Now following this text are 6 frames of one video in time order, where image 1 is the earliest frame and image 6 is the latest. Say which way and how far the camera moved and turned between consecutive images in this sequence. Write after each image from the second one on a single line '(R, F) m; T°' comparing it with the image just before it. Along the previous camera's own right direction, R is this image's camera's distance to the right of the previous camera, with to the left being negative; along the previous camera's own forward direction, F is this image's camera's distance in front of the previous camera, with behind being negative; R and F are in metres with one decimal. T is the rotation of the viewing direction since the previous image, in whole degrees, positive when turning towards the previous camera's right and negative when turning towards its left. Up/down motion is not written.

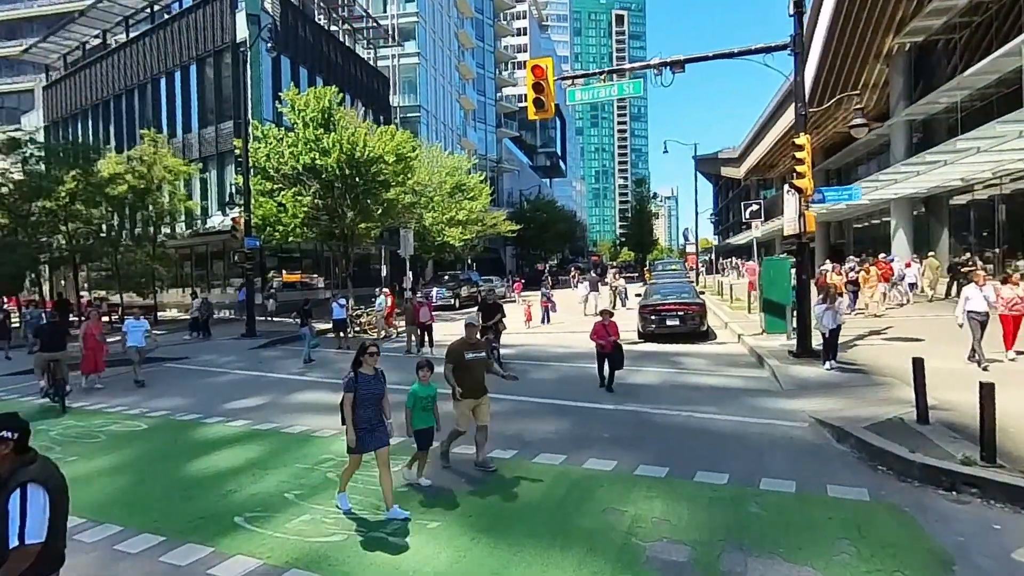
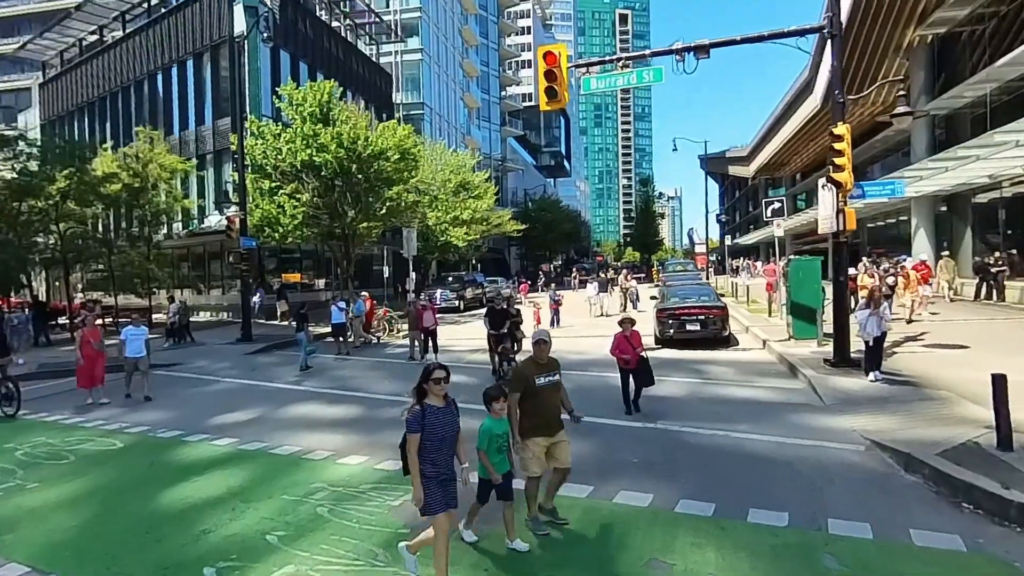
(-0.2, +1.2) m; 0°
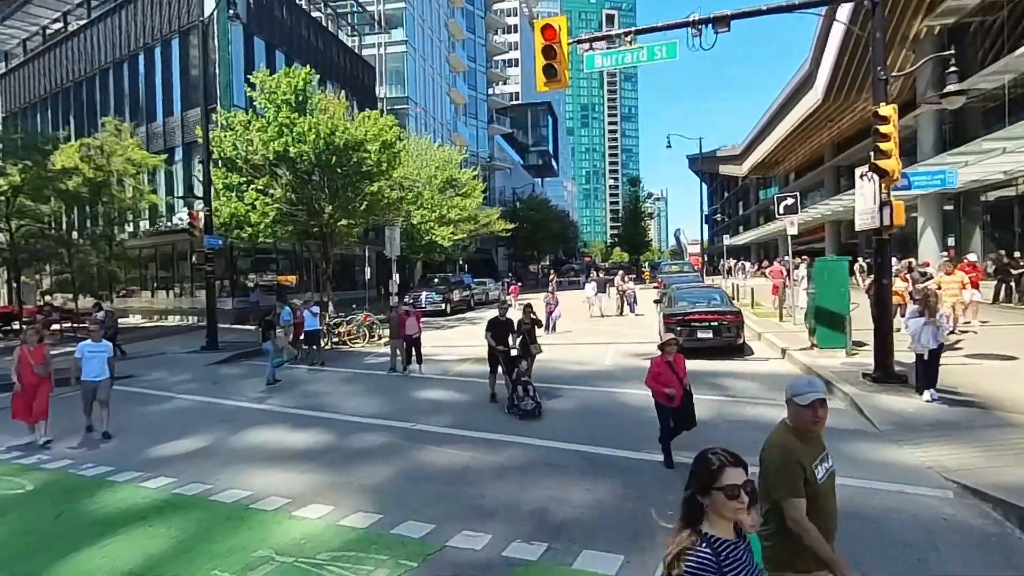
(-0.2, +1.9) m; +1°
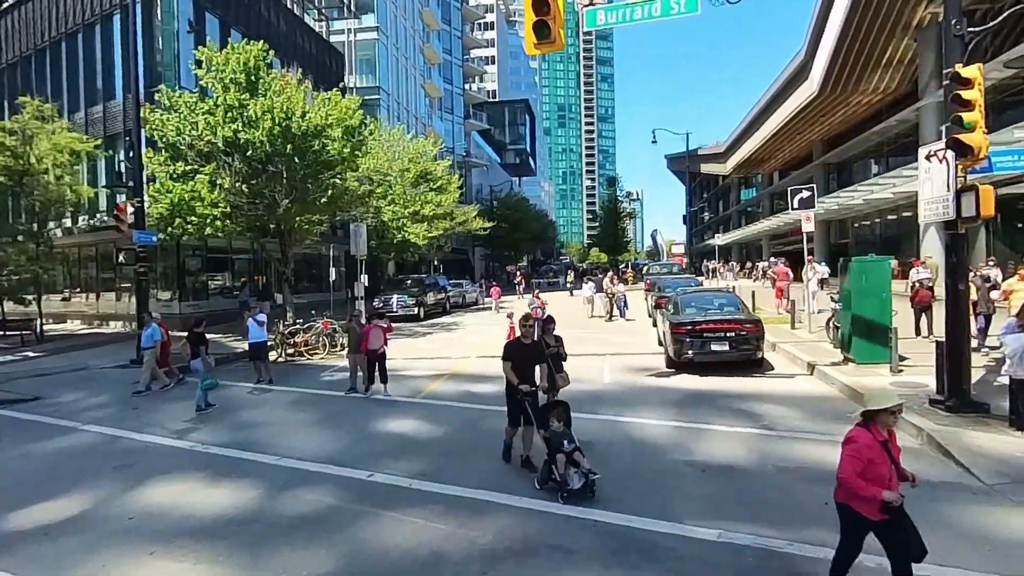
(-0.1, +2.6) m; +2°
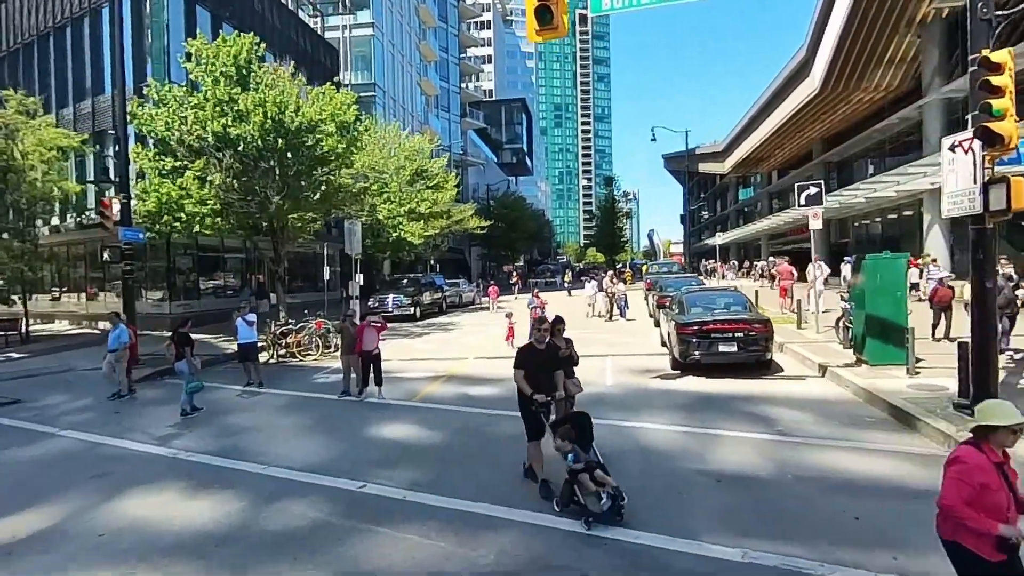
(-0.1, +0.6) m; 0°
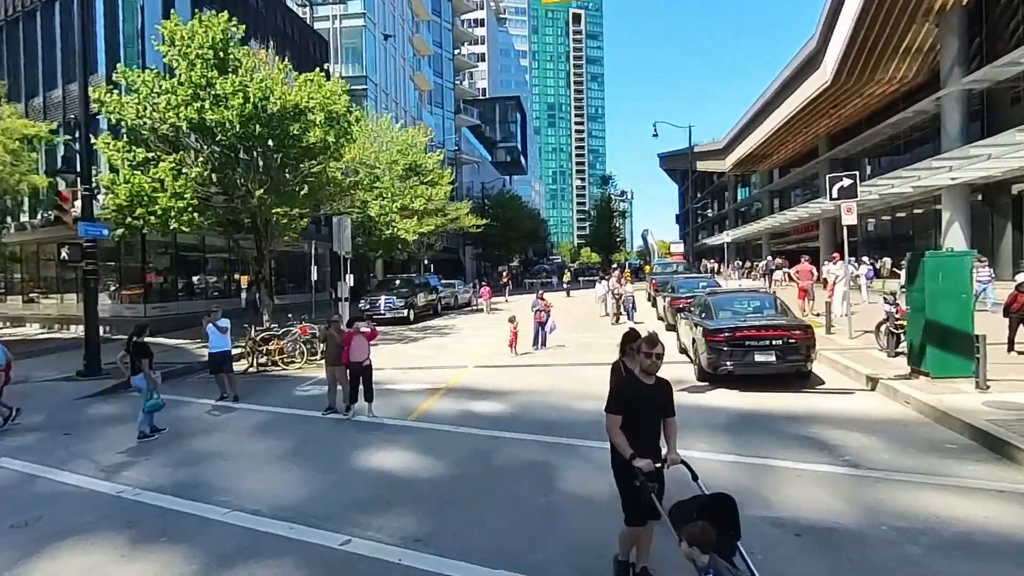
(-0.3, +1.6) m; +1°
